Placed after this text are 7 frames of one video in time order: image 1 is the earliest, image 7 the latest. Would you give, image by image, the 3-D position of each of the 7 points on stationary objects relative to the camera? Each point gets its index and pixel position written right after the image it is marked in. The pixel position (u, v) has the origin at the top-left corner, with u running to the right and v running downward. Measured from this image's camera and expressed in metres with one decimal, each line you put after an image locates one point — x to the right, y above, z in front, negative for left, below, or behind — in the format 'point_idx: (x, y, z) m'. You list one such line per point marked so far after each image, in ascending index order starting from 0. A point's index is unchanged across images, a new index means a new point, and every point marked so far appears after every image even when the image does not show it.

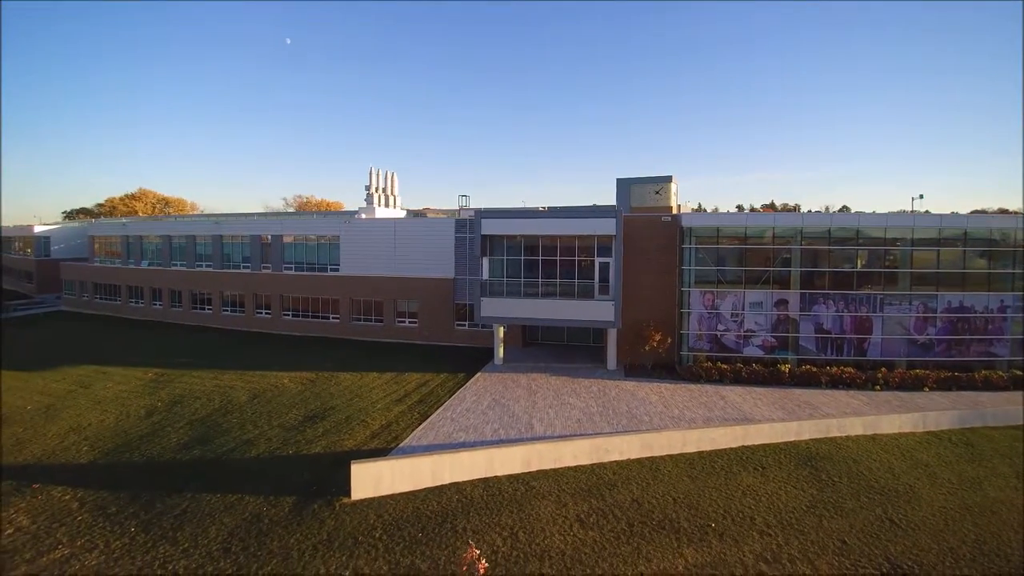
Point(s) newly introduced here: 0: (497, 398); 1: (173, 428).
0: (-0.5, -3.8, +17.4) m
1: (-10.8, -4.5, +16.4) m
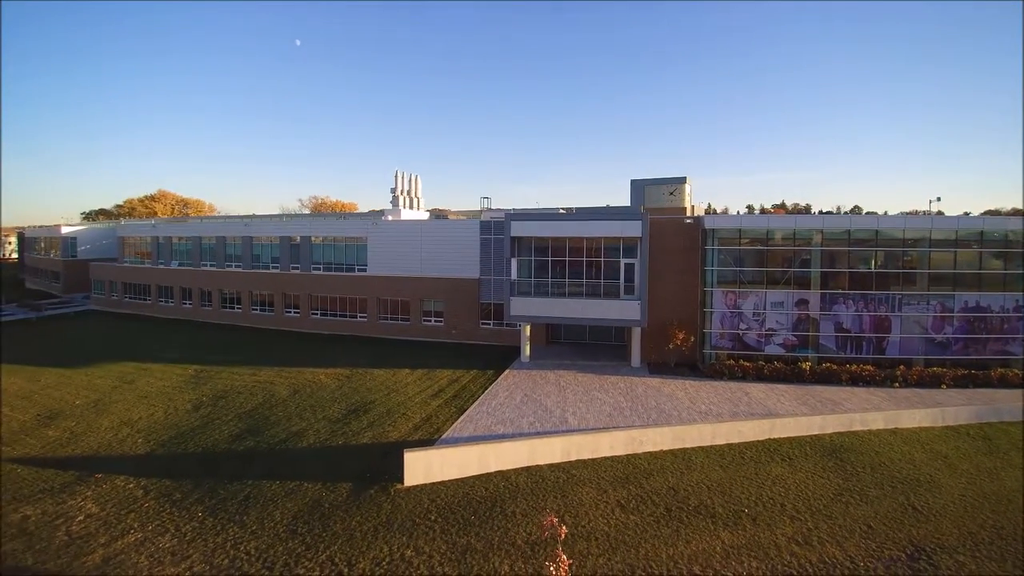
0: (+0.6, -3.8, +18.1) m
1: (-9.8, -4.5, +17.2) m
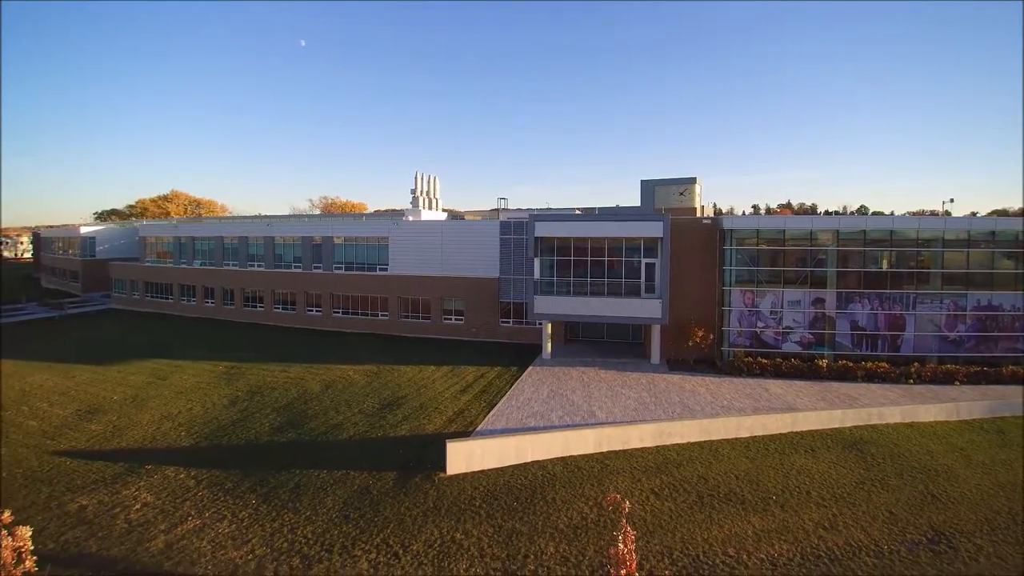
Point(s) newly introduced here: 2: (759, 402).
0: (+1.6, -3.7, +18.7) m
1: (-8.8, -4.4, +17.9) m
2: (+8.3, -3.8, +17.0) m
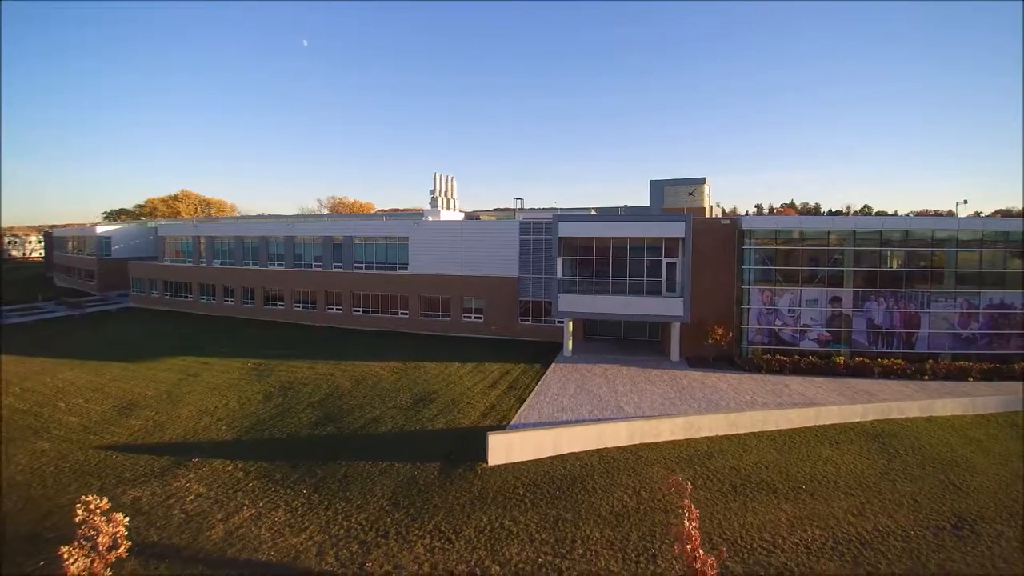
0: (+2.6, -3.7, +19.3) m
1: (-7.8, -4.4, +18.4) m
2: (+9.3, -3.8, +17.6) m
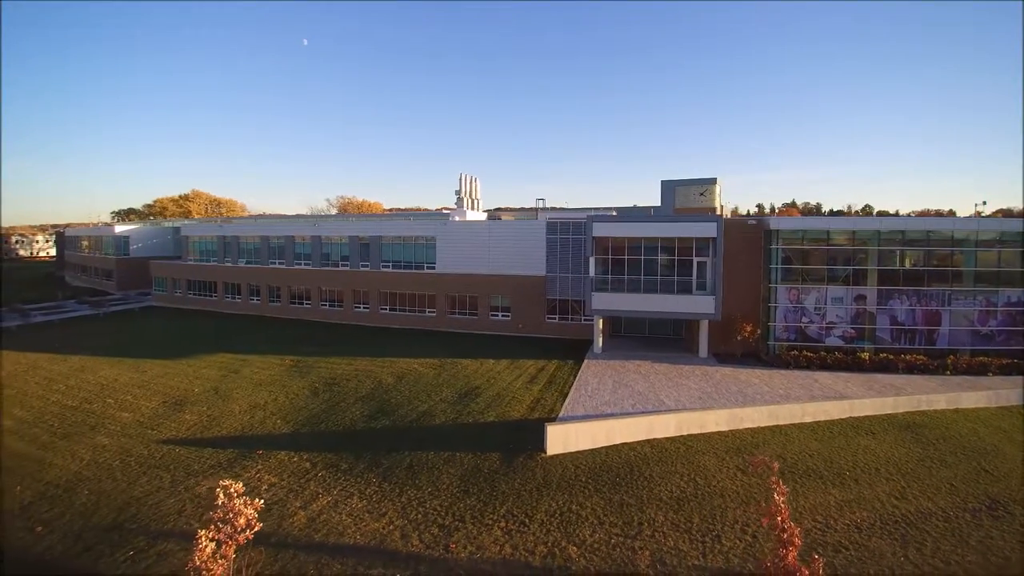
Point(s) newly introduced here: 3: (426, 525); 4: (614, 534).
0: (+4.2, -3.6, +20.0) m
1: (-6.2, -4.3, +19.1) m
2: (+10.9, -3.7, +18.4) m
3: (-2.0, -5.5, +11.8) m
4: (+2.3, -5.4, +11.3) m
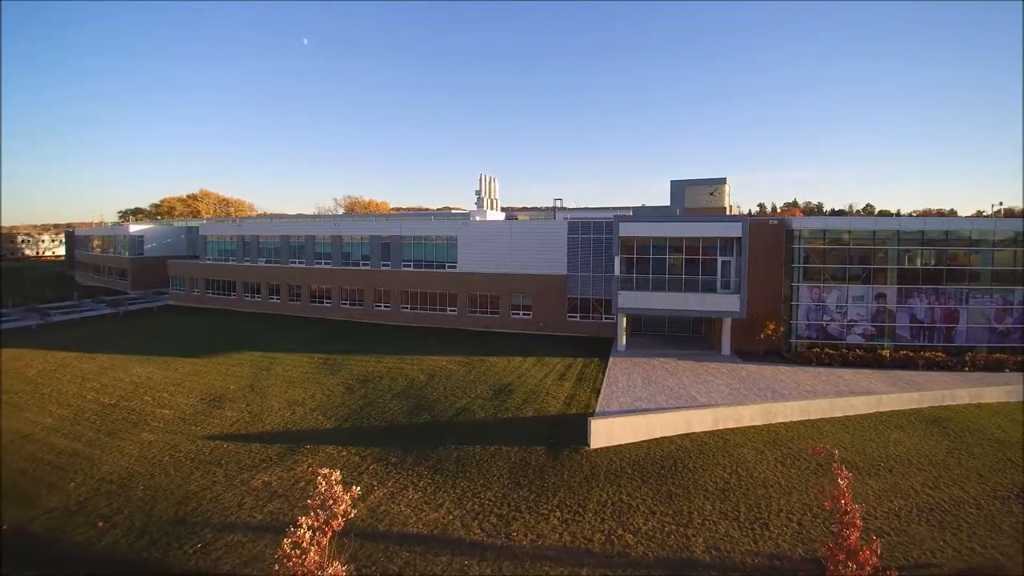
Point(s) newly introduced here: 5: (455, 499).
0: (+5.4, -3.6, +20.6) m
1: (-4.9, -4.3, +19.5) m
2: (+12.2, -3.7, +18.9) m
3: (-0.7, -5.5, +12.3) m
4: (+3.6, -5.4, +11.8) m
5: (-1.5, -5.4, +13.0) m
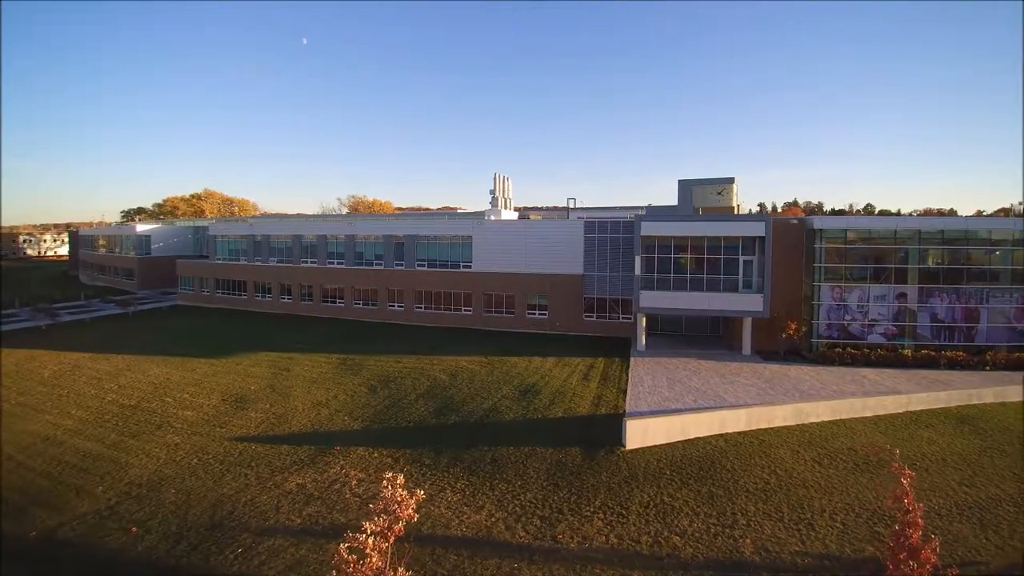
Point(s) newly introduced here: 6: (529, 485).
0: (+6.4, -3.6, +20.6) m
1: (-4.0, -4.3, +19.5) m
2: (+13.1, -3.7, +19.0) m
3: (+0.3, -5.5, +12.2) m
4: (+4.6, -5.4, +11.8) m
5: (-0.5, -5.4, +12.9) m
6: (+0.4, -5.2, +13.4) m
